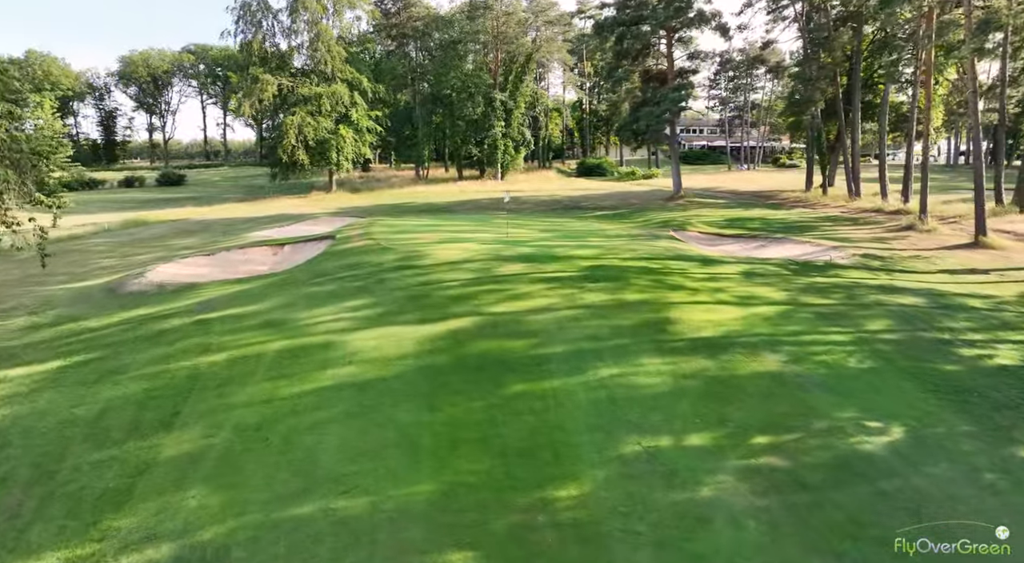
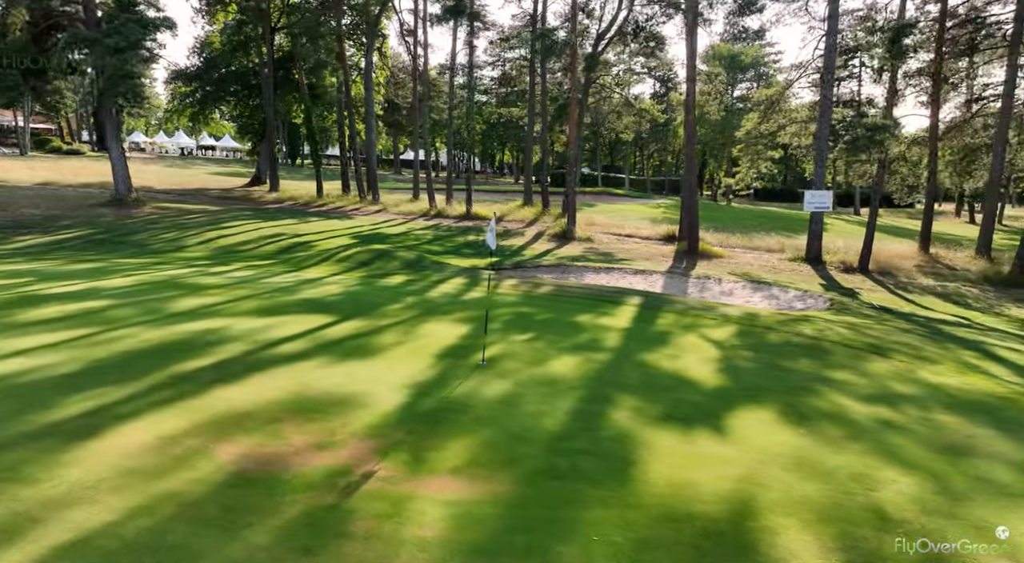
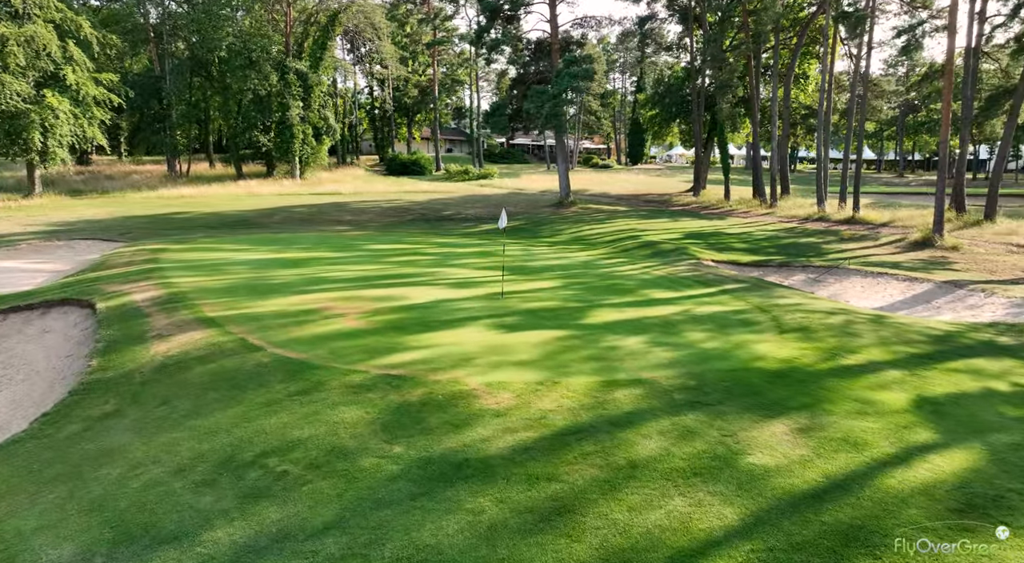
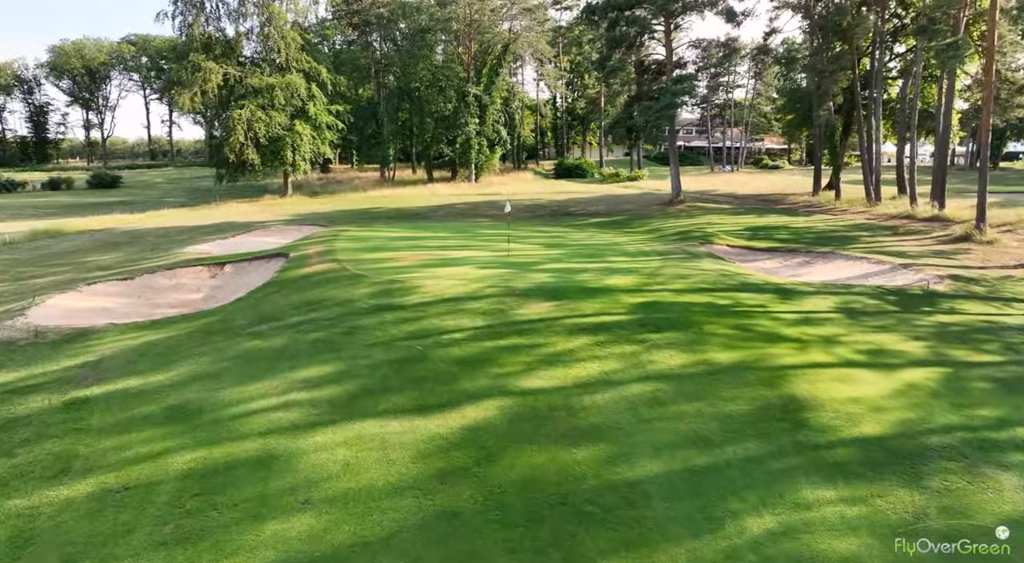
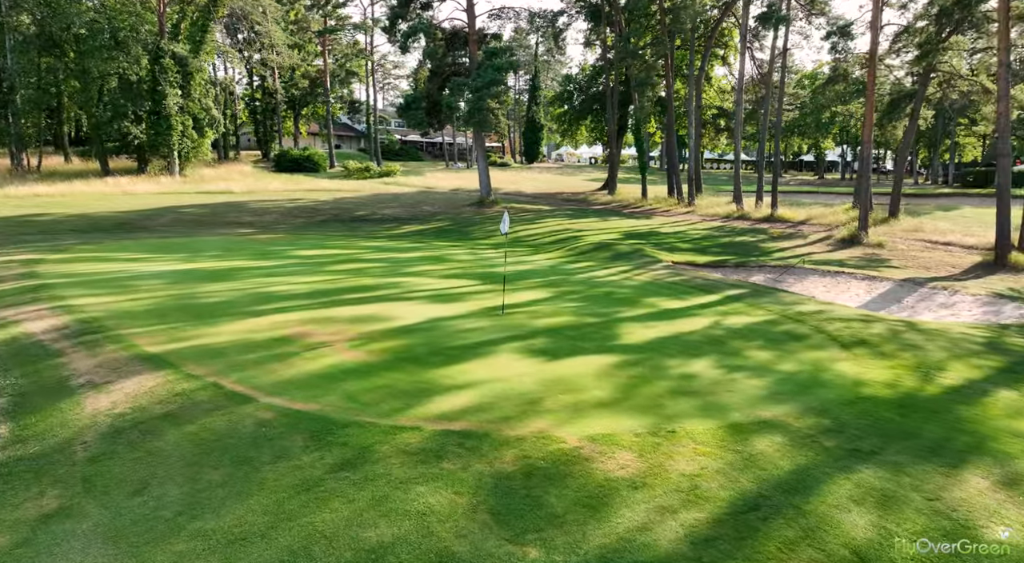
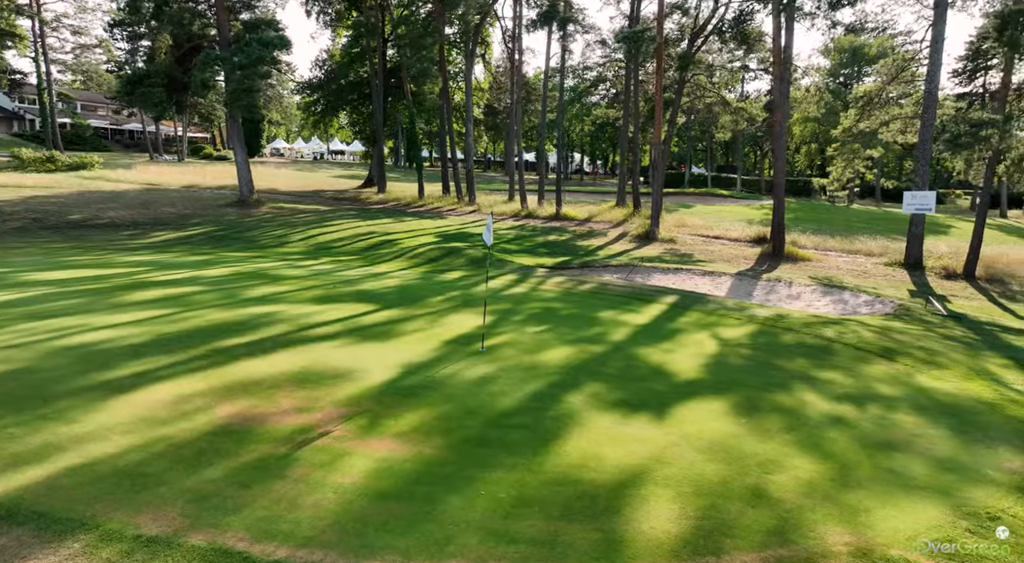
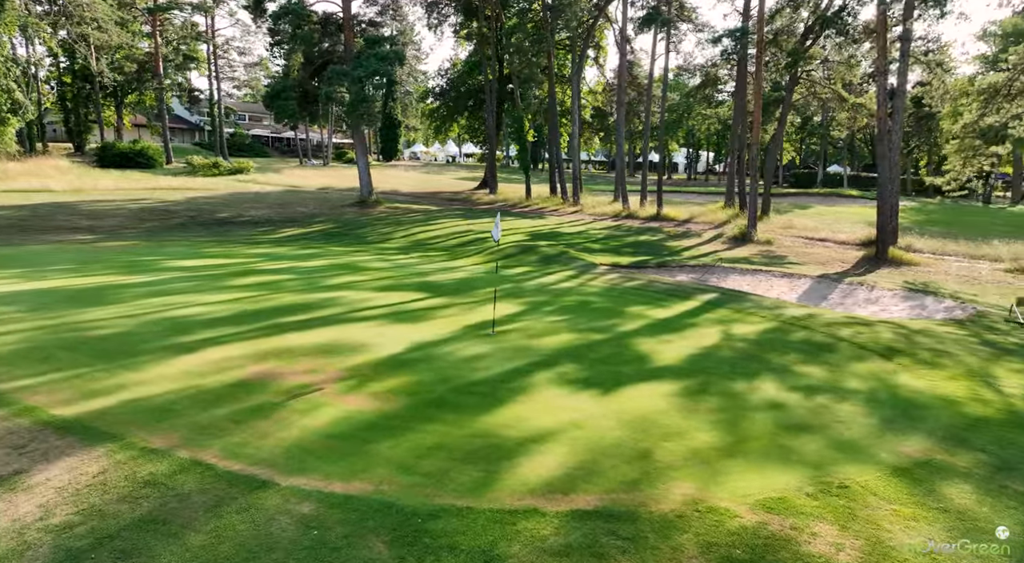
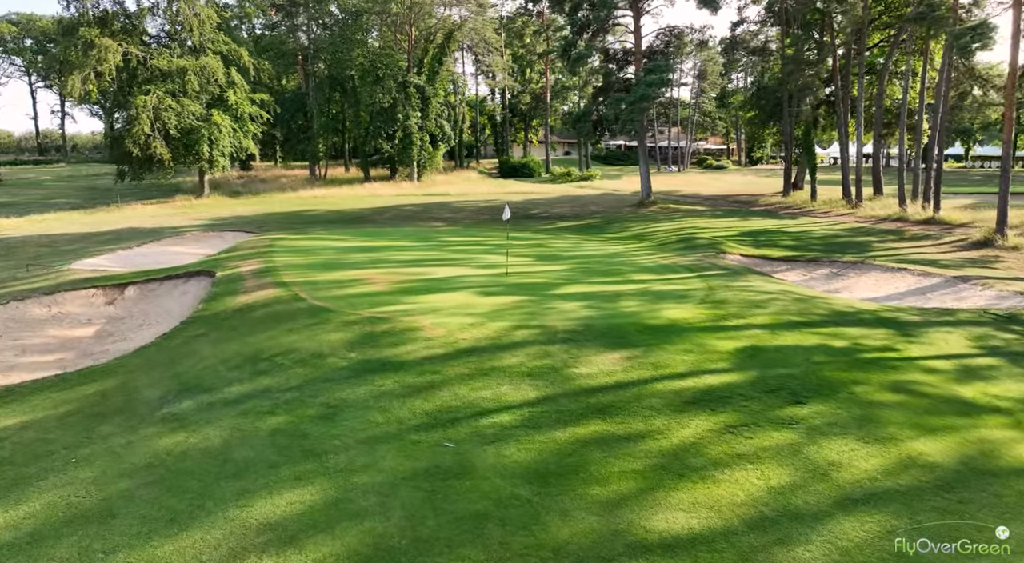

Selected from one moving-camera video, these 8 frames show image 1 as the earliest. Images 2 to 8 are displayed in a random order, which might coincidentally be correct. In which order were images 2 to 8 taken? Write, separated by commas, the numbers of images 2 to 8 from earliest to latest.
4, 8, 3, 5, 7, 6, 2
